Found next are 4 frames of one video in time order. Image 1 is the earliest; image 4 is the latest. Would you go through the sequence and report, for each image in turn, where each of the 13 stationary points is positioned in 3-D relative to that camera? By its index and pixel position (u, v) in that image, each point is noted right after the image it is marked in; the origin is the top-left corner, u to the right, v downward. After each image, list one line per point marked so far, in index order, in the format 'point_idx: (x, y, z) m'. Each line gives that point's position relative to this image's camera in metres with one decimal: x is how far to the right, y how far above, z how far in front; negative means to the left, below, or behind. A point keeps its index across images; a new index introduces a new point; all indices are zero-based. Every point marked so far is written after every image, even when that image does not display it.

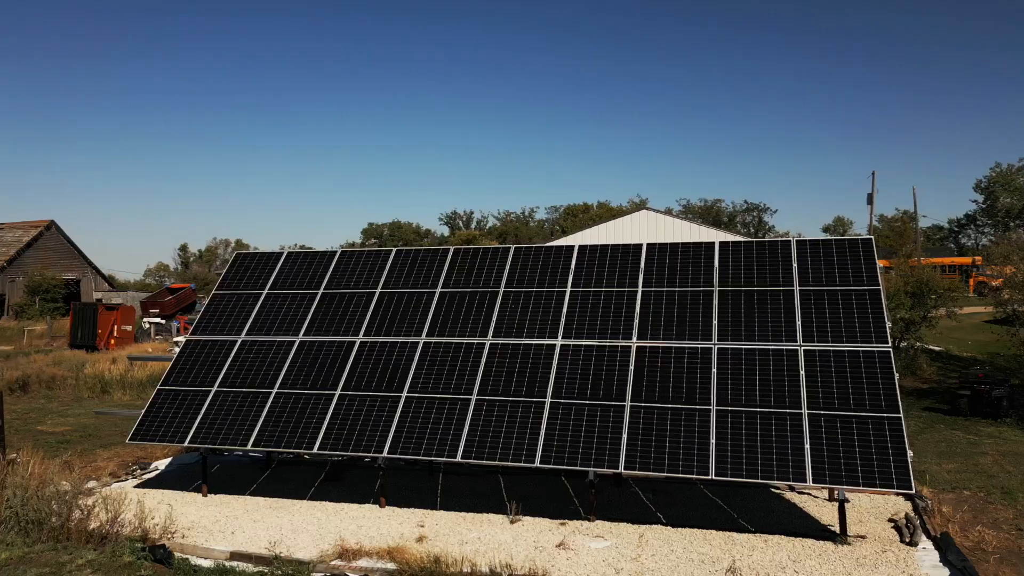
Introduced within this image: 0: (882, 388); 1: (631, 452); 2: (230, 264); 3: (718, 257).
0: (+6.5, -1.7, +11.0) m
1: (+2.2, -2.9, +11.2) m
2: (-7.6, +0.6, +16.9) m
3: (+4.6, +0.7, +14.3) m
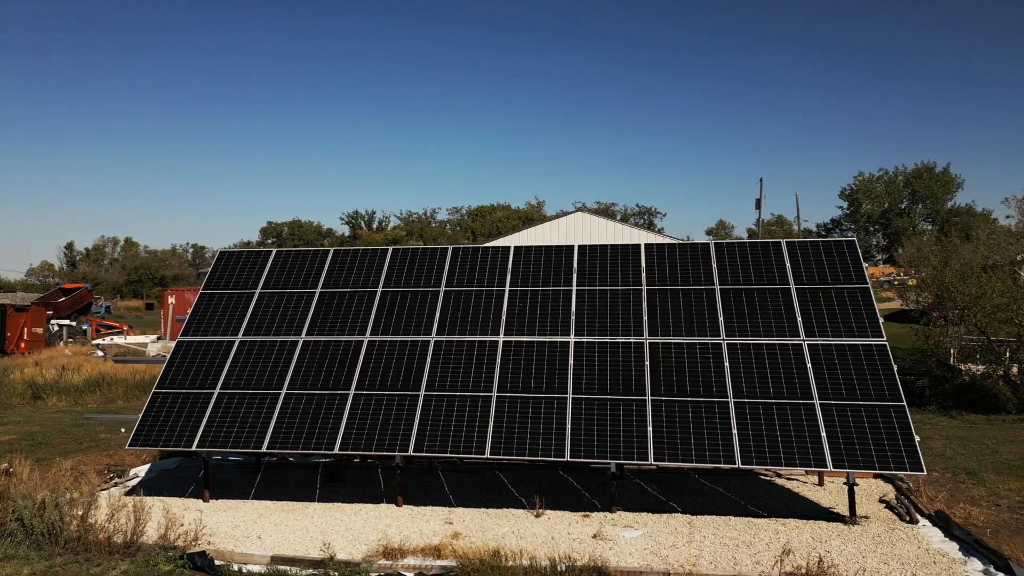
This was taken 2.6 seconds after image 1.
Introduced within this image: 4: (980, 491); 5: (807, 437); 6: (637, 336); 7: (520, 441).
0: (+7.0, -1.7, +11.8) m
1: (+2.7, -2.8, +11.6) m
2: (-7.7, +0.7, +16.3) m
3: (+4.8, +0.7, +14.9) m
4: (+10.0, -4.3, +13.5) m
5: (+5.3, -2.7, +11.3) m
6: (+2.6, -1.0, +13.3) m
7: (+0.2, -2.9, +12.0) m
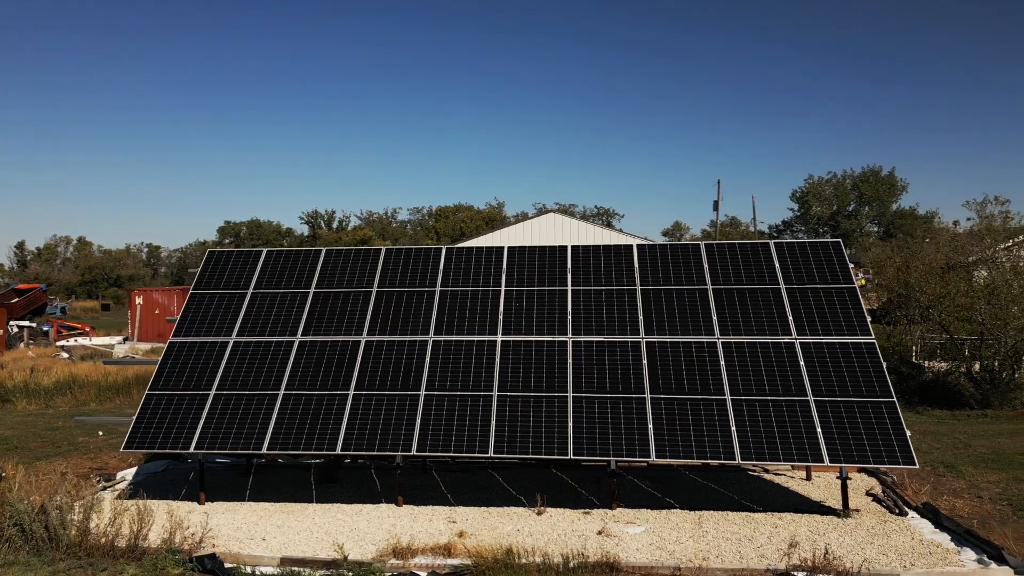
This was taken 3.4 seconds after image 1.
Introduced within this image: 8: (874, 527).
0: (+7.0, -1.7, +12.2) m
1: (+2.7, -2.8, +11.8) m
2: (-7.8, +0.7, +16.1) m
3: (+4.7, +0.7, +15.2) m
4: (+9.9, -4.3, +14.1) m
5: (+5.3, -2.7, +11.6) m
6: (+2.6, -1.0, +13.5) m
7: (+0.2, -2.9, +12.1) m
8: (+6.0, -3.9, +10.4) m
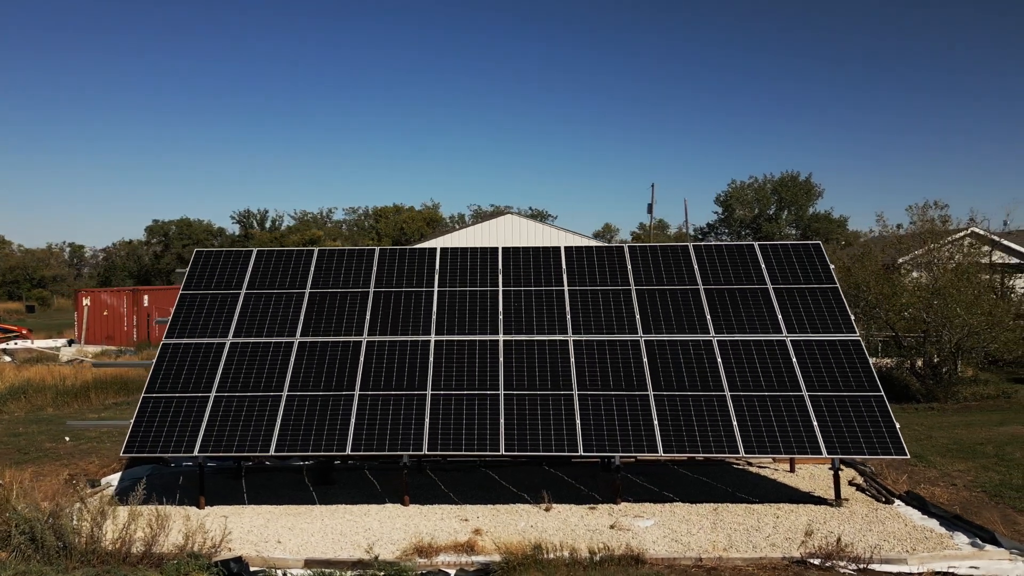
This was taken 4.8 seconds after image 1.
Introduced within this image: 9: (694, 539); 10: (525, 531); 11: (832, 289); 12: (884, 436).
0: (+7.1, -1.7, +12.9) m
1: (+2.8, -2.9, +12.2) m
2: (-7.9, +0.7, +15.8) m
3: (+4.6, +0.7, +15.7) m
4: (+9.9, -4.4, +14.9) m
5: (+5.5, -2.7, +12.2) m
6: (+2.6, -1.0, +13.9) m
7: (+0.3, -2.9, +12.3) m
8: (+6.2, -4.0, +11.0) m
9: (+2.8, -3.9, +9.9) m
10: (+0.2, -4.1, +10.6) m
11: (+7.4, 0.0, +14.5) m
12: (+6.9, -2.8, +12.0) m
